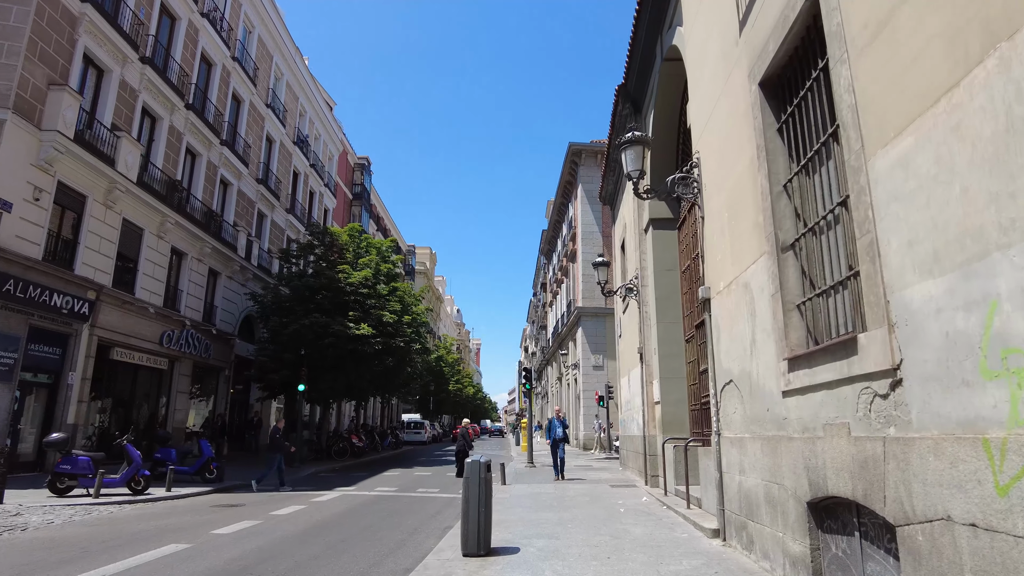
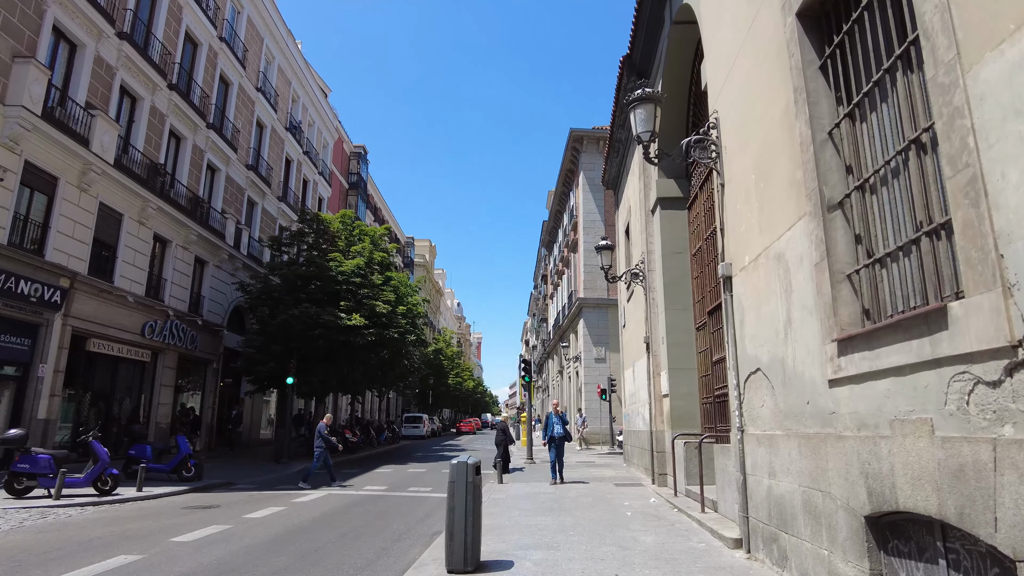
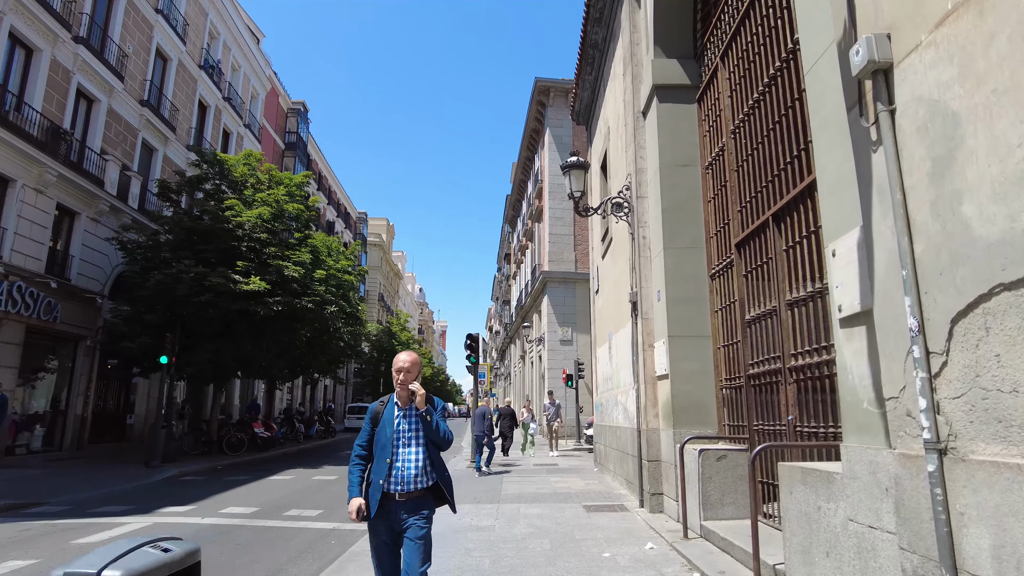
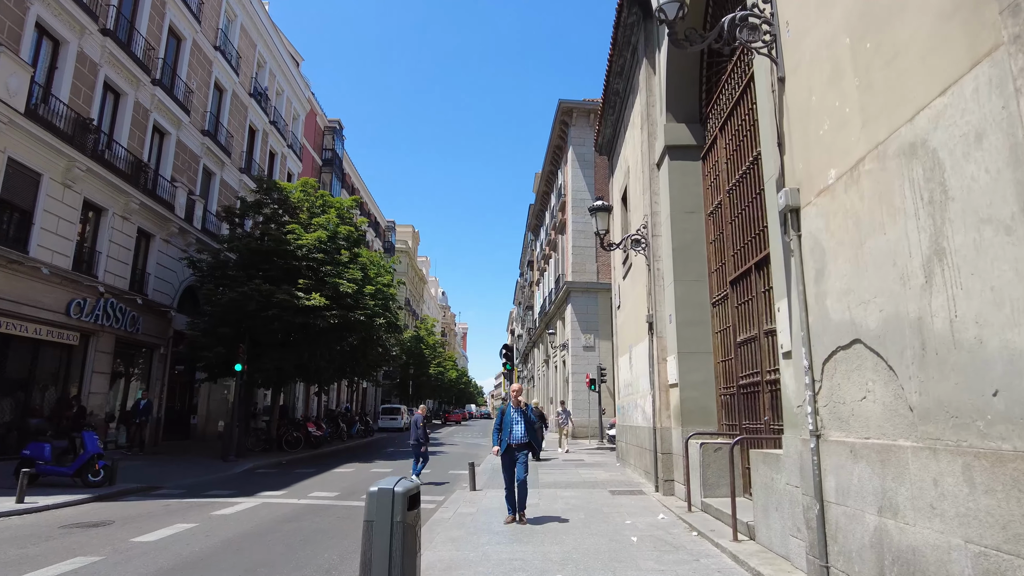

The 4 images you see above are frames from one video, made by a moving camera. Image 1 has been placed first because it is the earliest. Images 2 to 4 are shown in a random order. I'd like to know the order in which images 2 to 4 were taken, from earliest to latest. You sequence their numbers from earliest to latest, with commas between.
2, 4, 3
